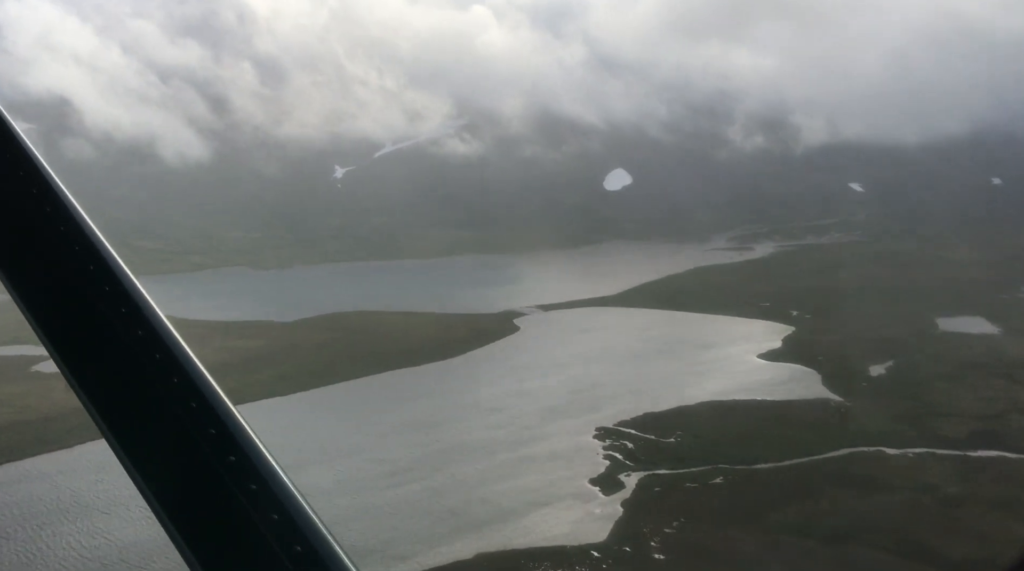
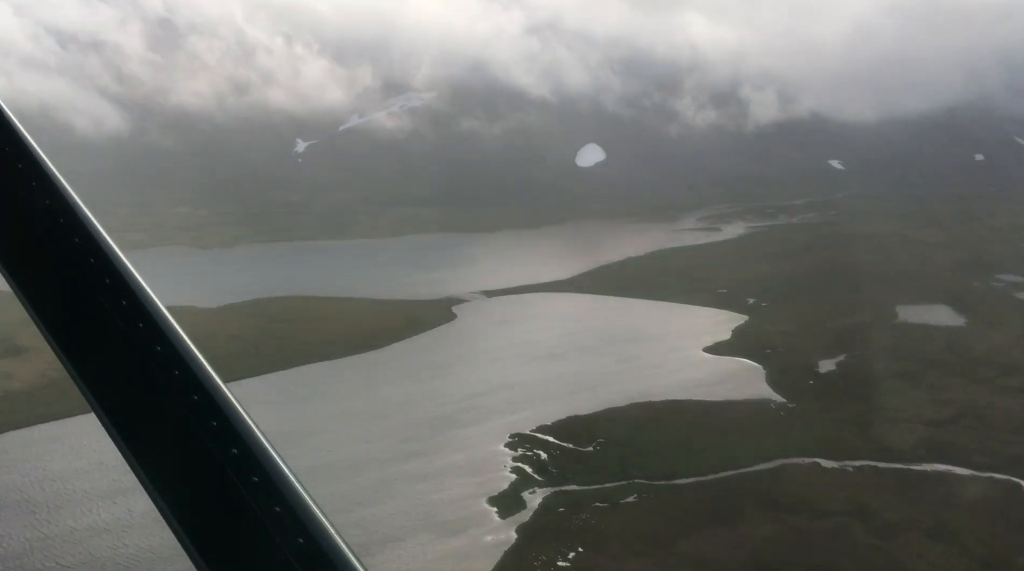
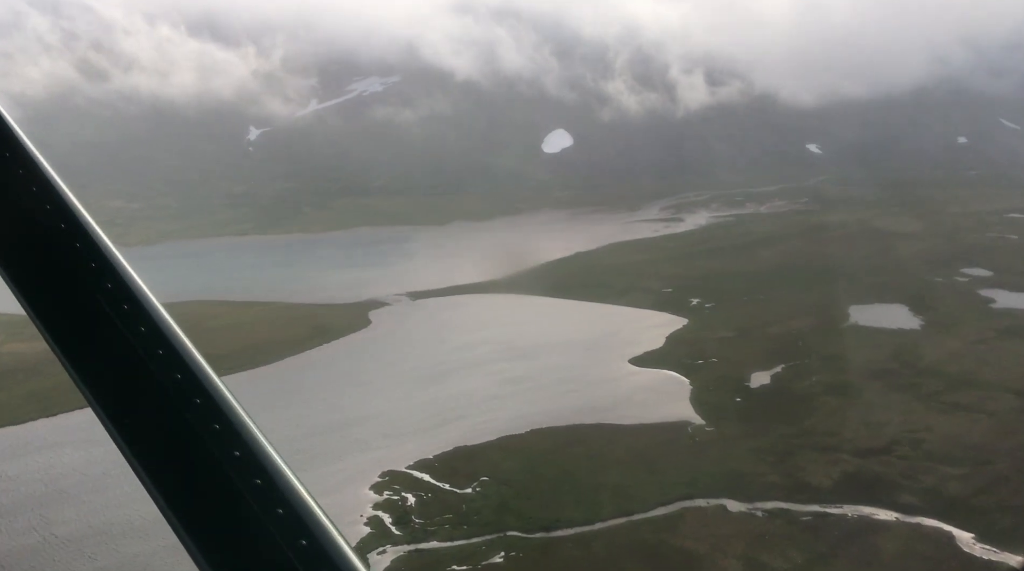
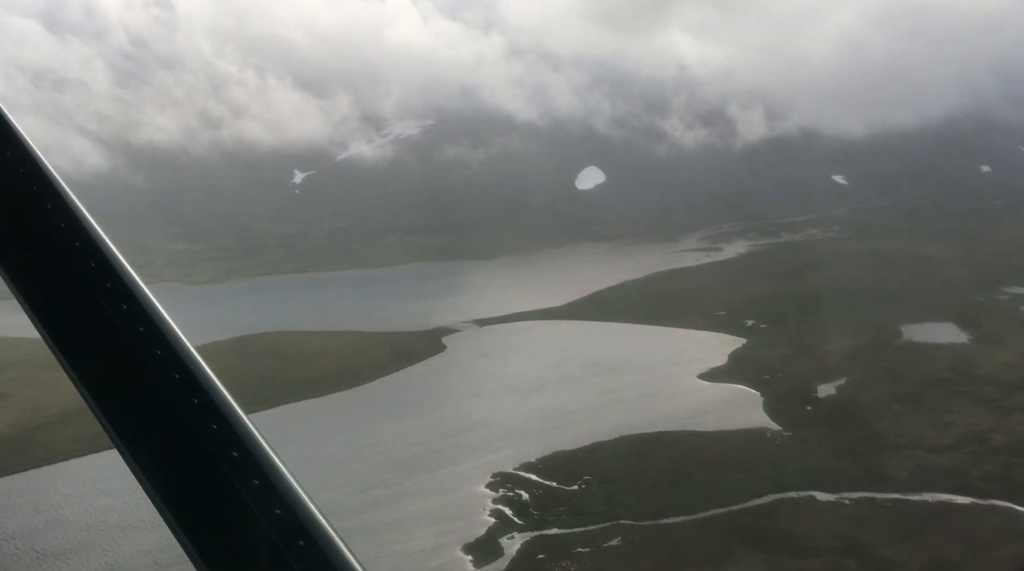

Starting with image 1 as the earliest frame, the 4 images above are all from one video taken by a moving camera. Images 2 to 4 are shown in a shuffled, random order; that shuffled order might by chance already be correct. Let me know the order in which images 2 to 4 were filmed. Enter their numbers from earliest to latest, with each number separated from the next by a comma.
2, 4, 3
